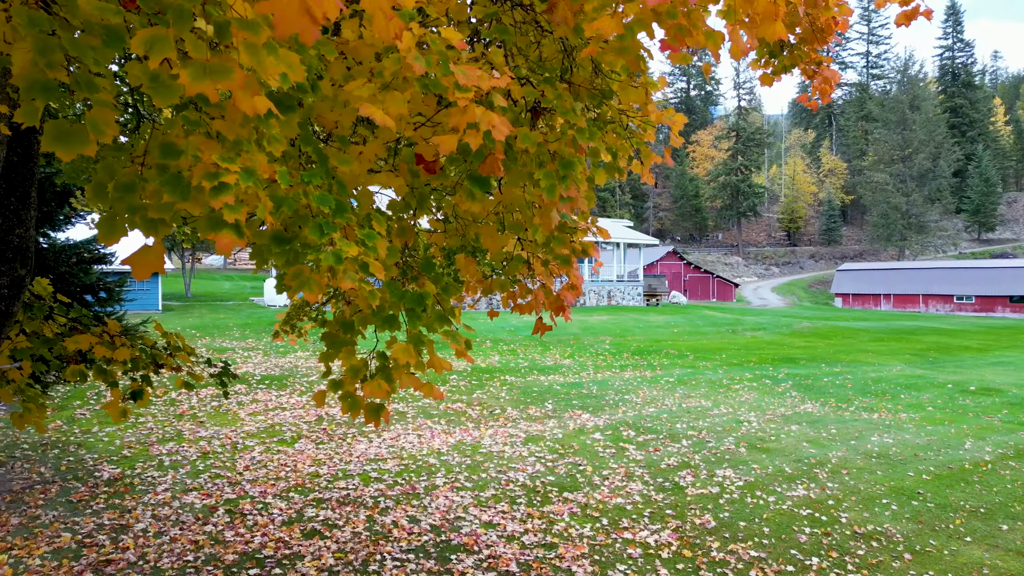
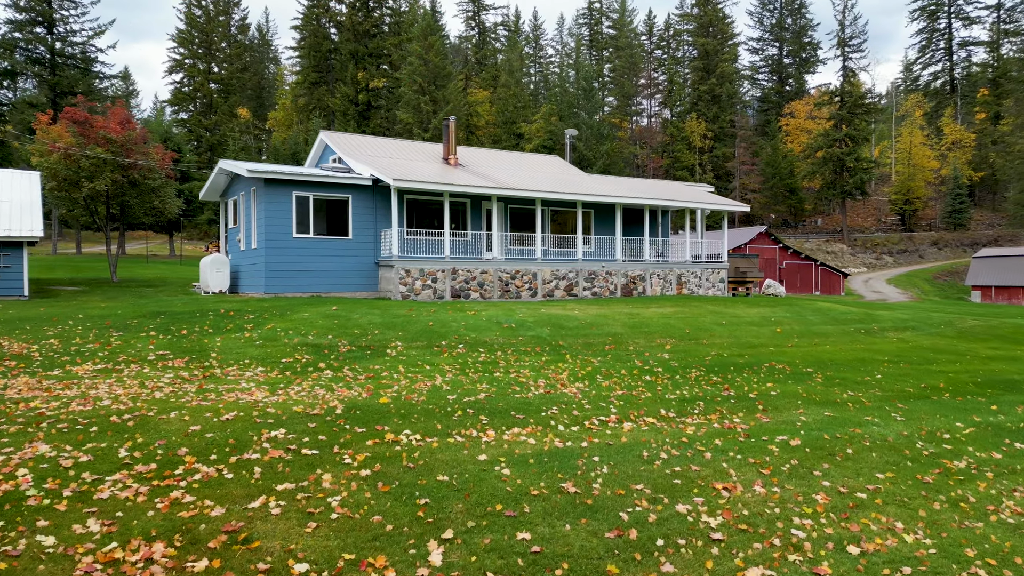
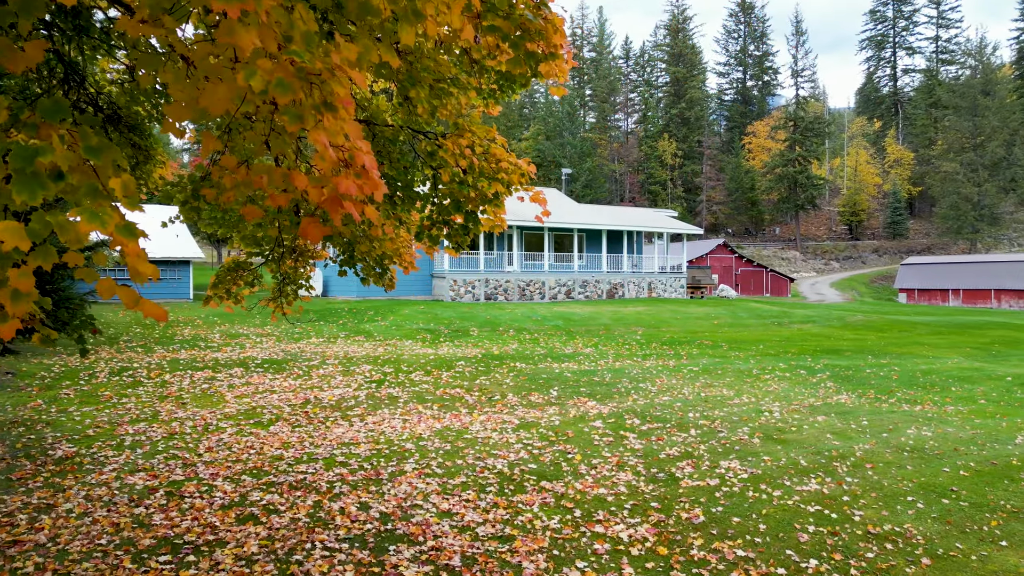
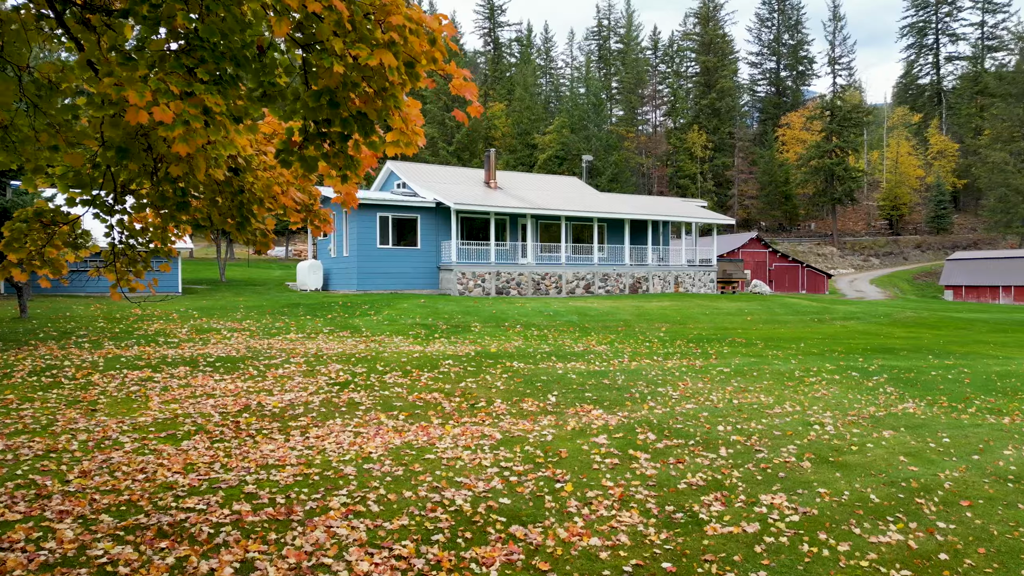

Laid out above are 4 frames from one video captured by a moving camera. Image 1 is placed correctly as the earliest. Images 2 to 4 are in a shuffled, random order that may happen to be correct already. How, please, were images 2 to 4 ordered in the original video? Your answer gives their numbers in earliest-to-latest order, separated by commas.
3, 4, 2
